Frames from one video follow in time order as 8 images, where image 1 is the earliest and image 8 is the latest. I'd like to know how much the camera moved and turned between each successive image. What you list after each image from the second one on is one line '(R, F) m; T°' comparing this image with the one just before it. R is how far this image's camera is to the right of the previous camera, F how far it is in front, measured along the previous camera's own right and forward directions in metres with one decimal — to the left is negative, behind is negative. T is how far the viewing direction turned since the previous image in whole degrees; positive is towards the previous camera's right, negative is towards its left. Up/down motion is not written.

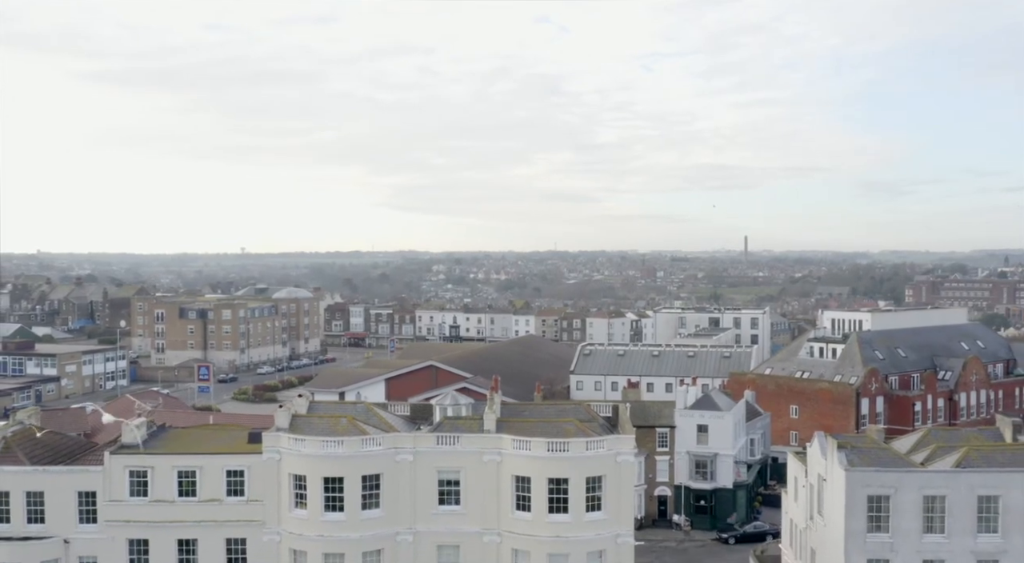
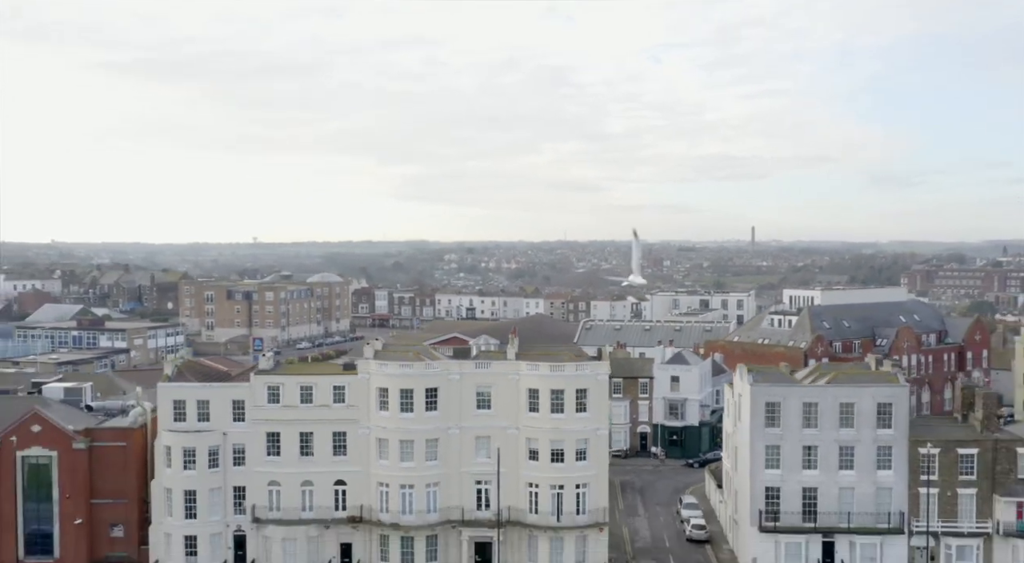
(-0.1, -8.2) m; -1°
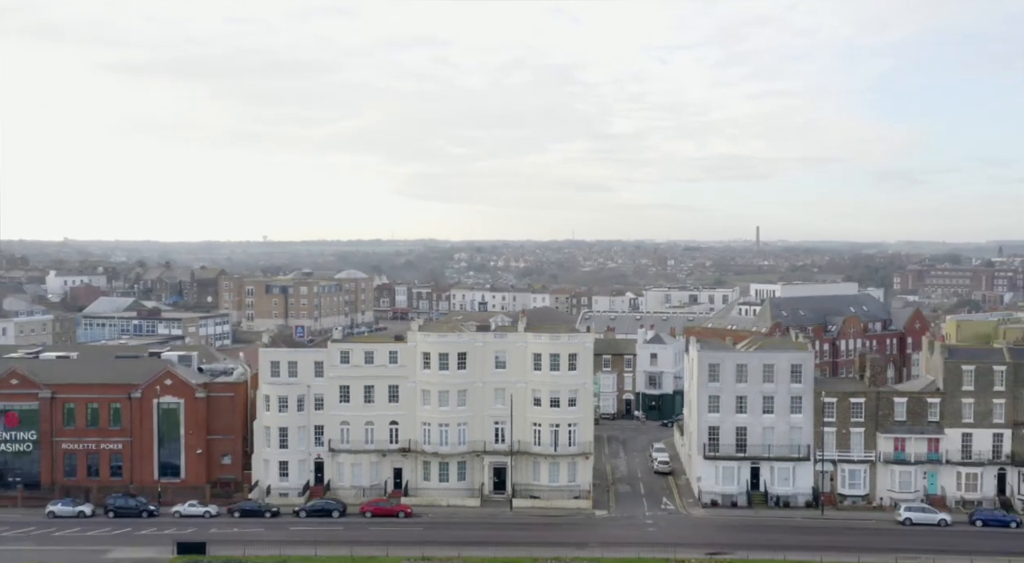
(-0.1, -8.9) m; 0°
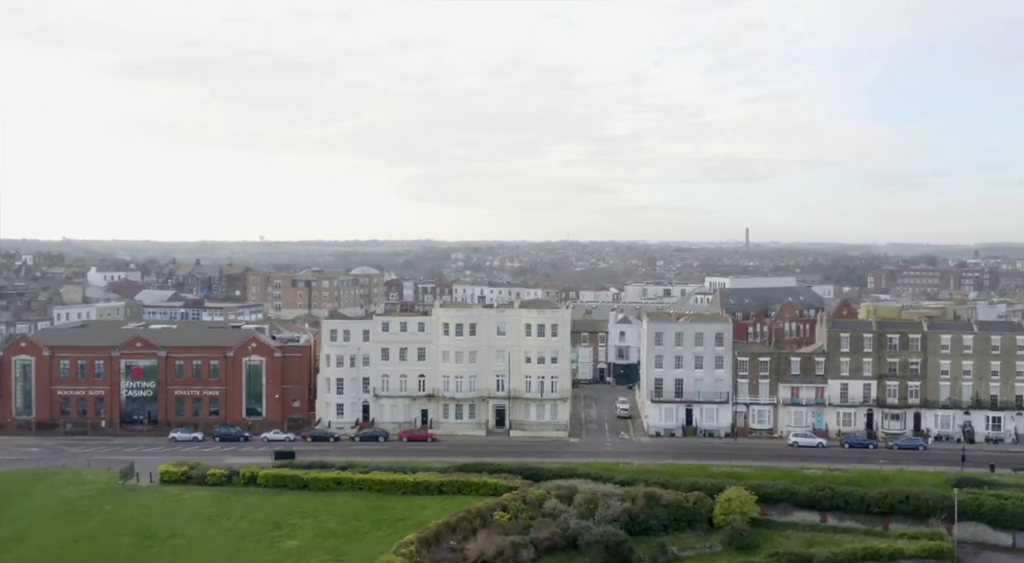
(-0.1, -12.0) m; 0°
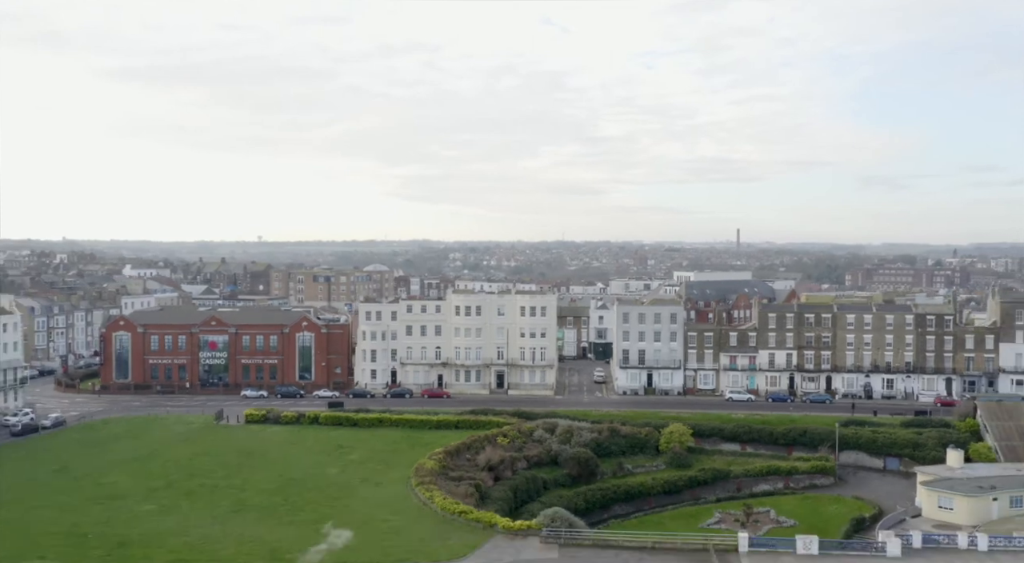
(-0.1, -12.2) m; 0°
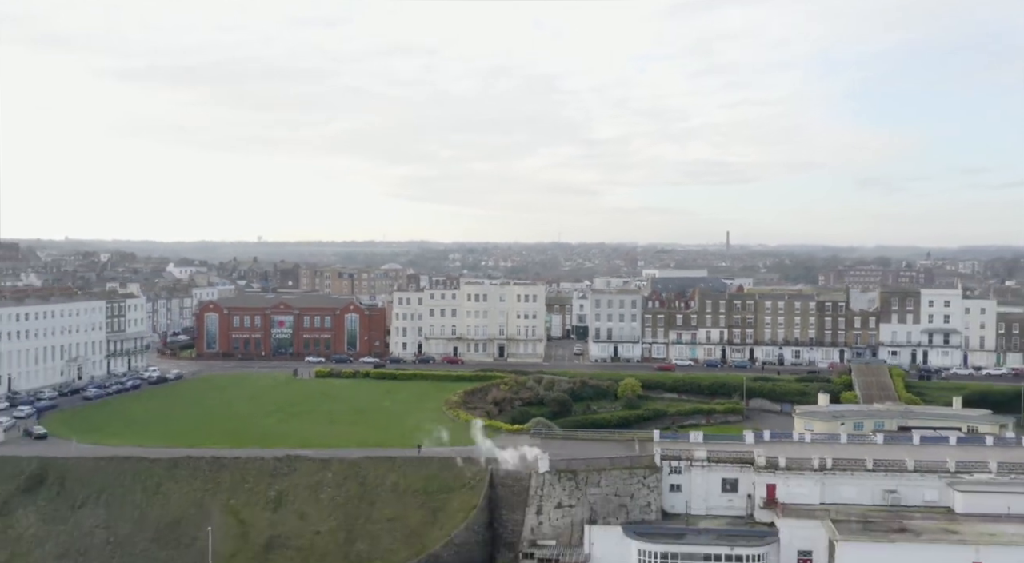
(-0.2, -17.9) m; 0°
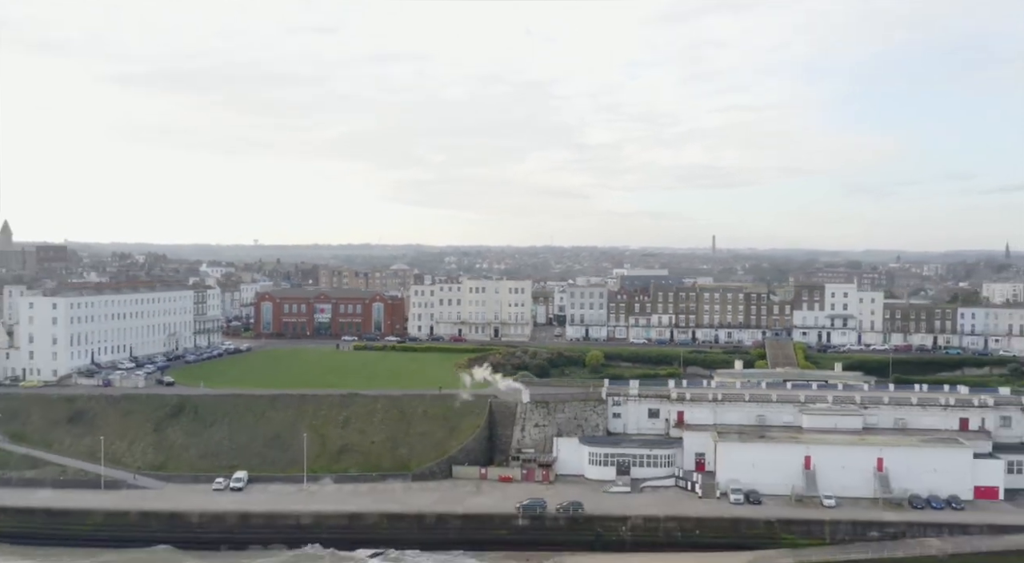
(+0.1, -20.0) m; 0°
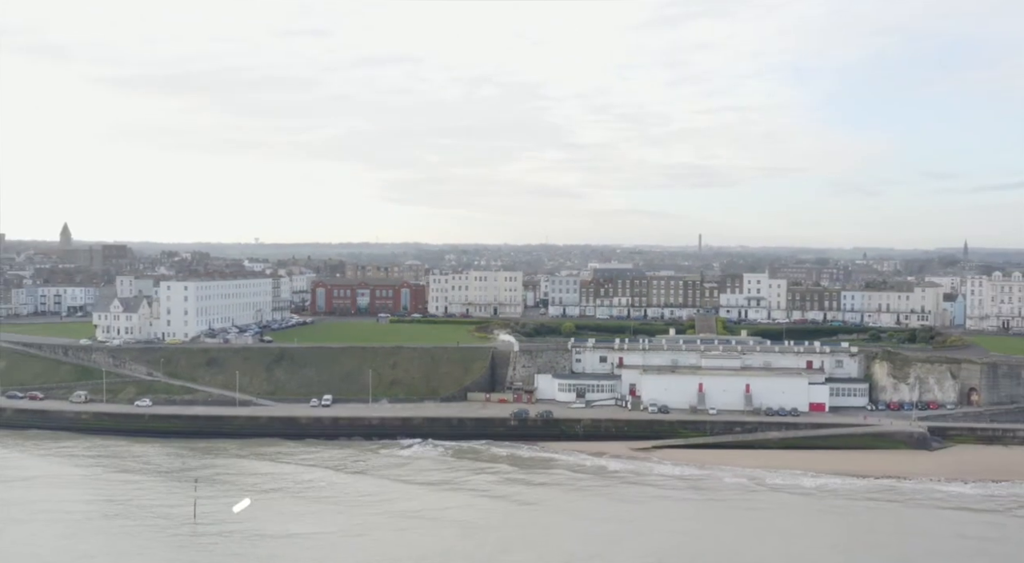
(+0.3, -30.2) m; 0°
